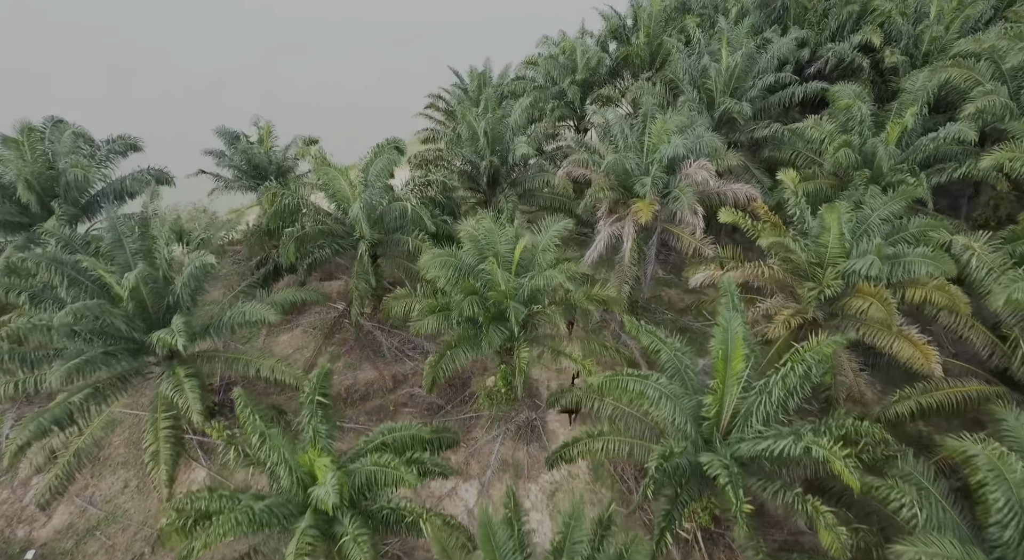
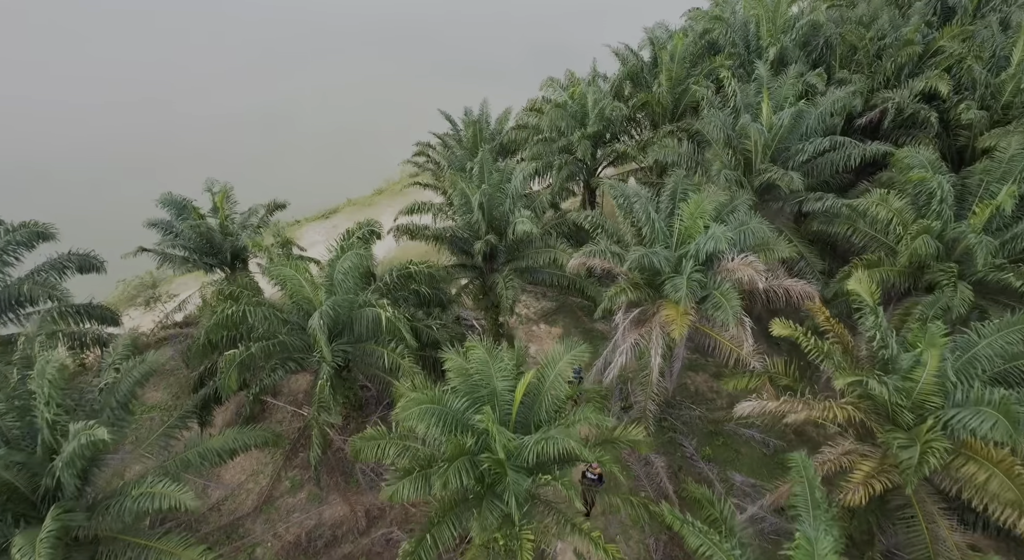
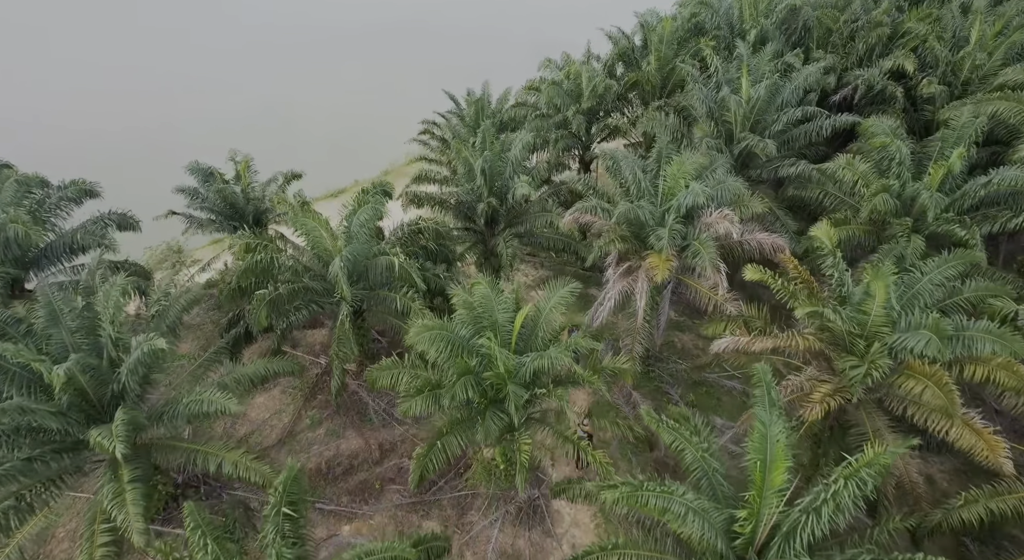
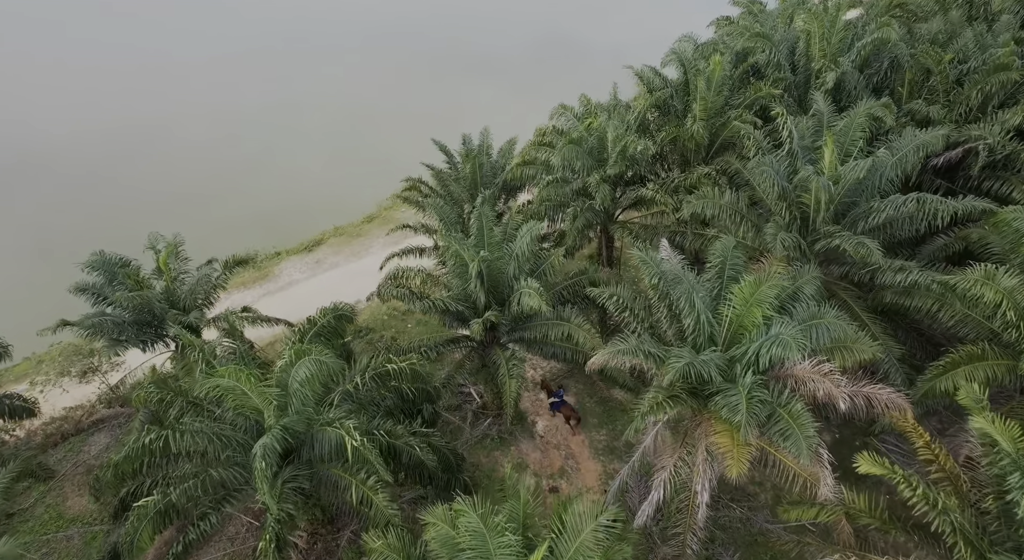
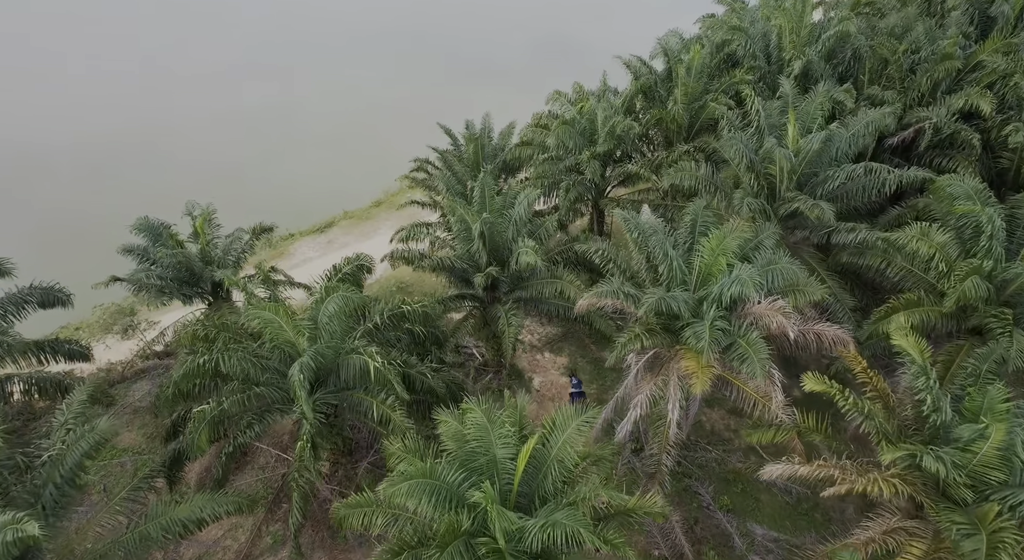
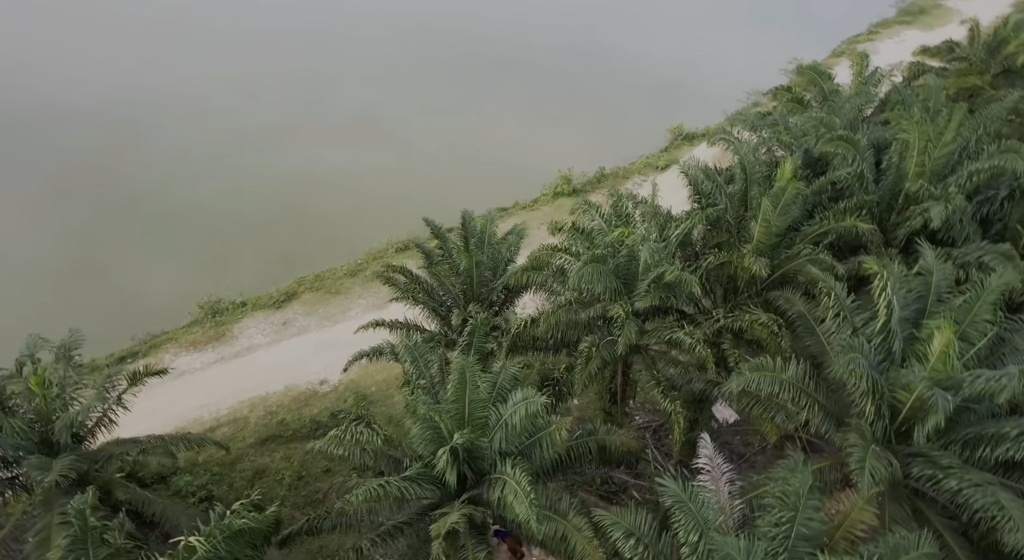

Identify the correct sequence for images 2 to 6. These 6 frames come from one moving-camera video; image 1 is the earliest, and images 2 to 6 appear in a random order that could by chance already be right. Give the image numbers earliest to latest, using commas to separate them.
3, 2, 5, 4, 6
